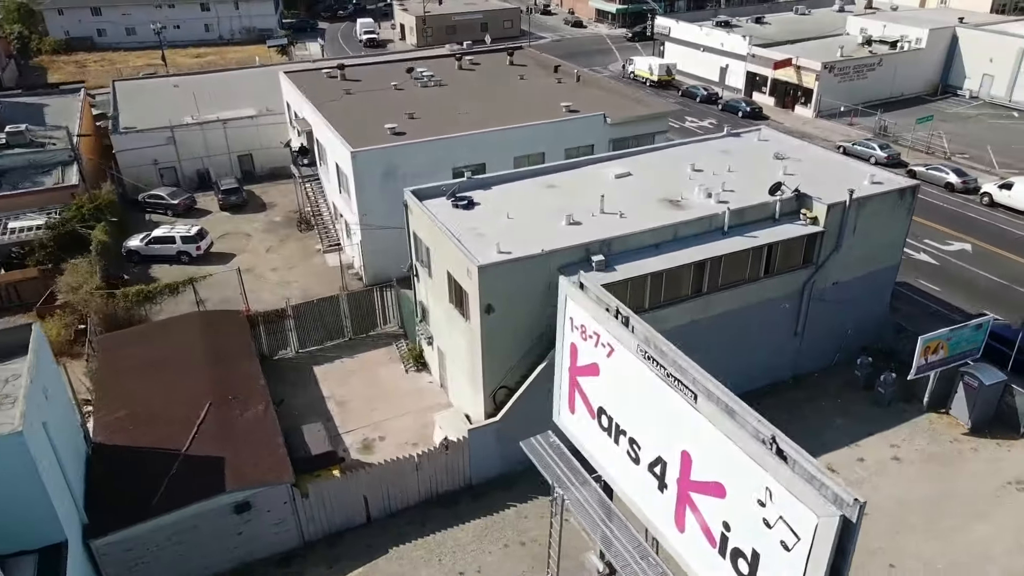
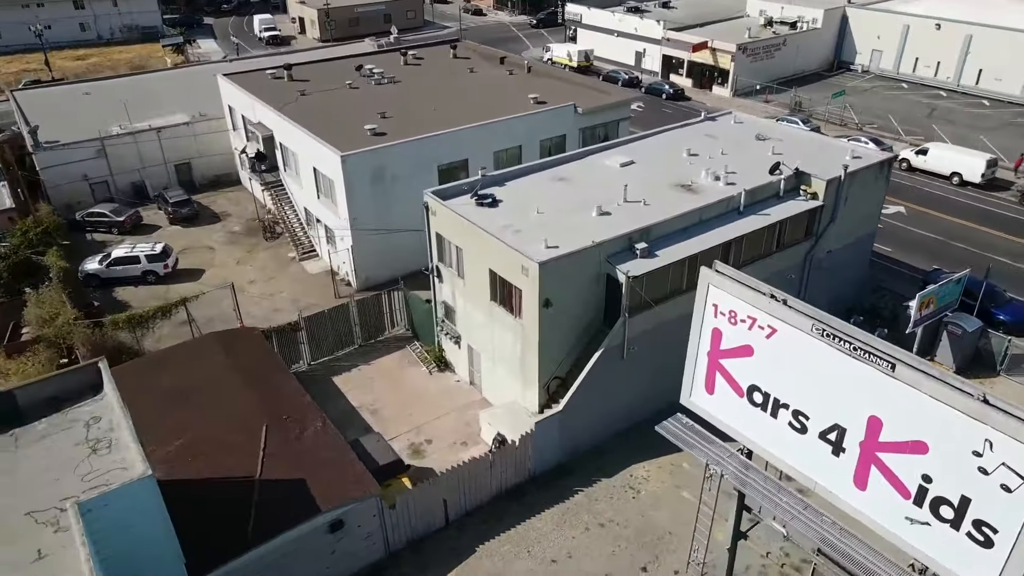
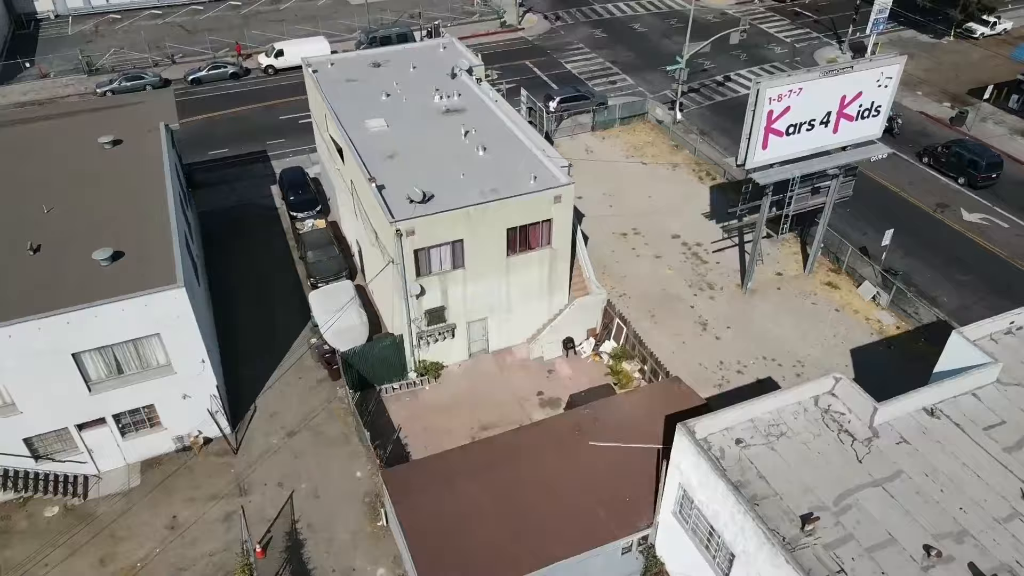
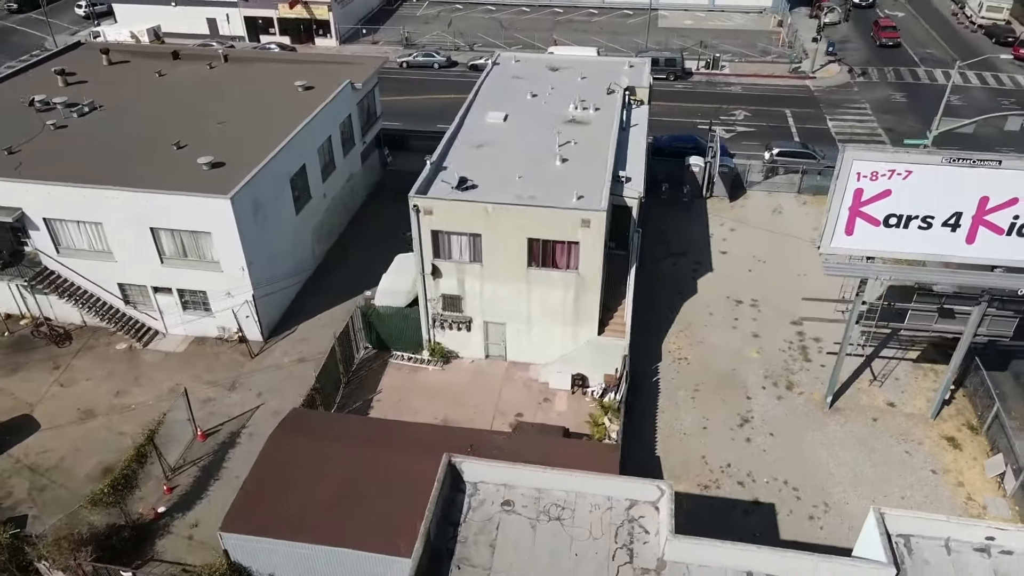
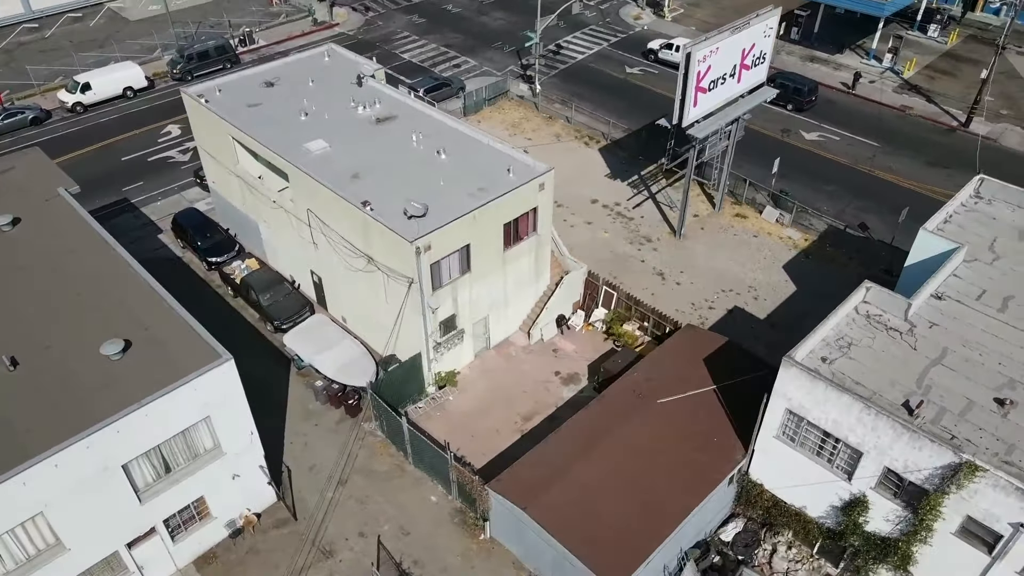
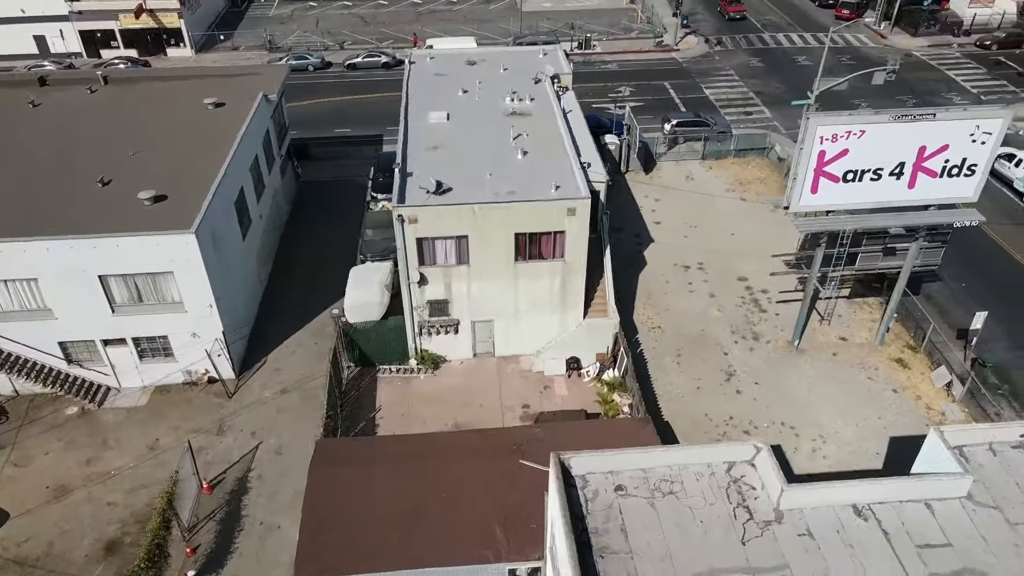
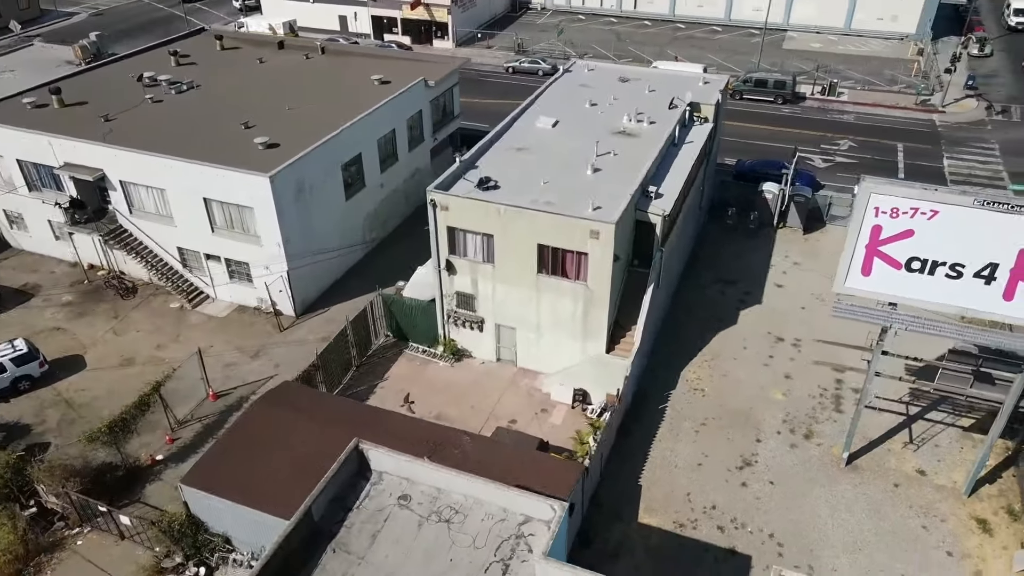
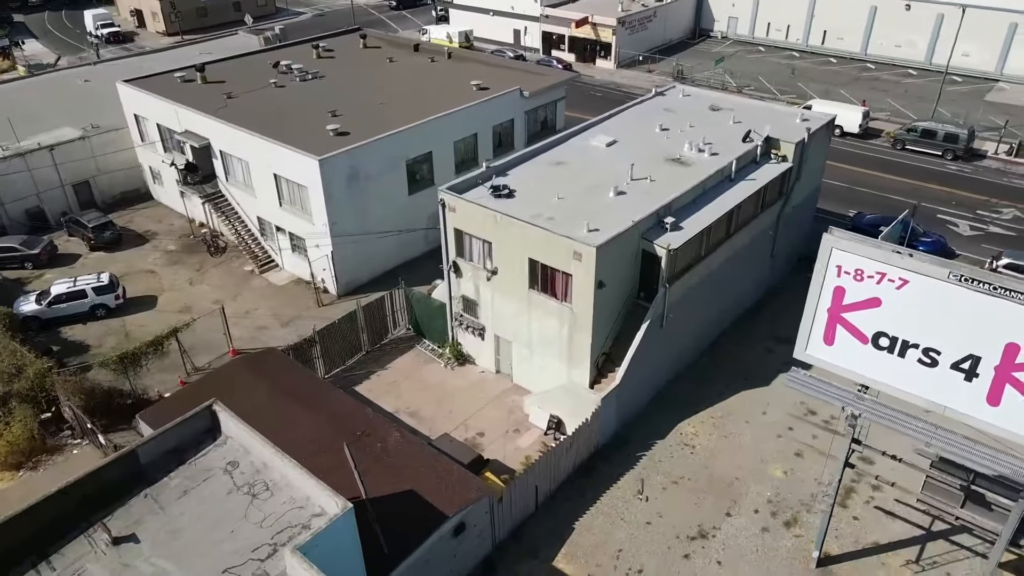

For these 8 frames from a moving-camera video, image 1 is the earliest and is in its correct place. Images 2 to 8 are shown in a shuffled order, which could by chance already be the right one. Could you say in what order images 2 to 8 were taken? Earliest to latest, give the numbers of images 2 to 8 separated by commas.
2, 8, 7, 4, 6, 3, 5
